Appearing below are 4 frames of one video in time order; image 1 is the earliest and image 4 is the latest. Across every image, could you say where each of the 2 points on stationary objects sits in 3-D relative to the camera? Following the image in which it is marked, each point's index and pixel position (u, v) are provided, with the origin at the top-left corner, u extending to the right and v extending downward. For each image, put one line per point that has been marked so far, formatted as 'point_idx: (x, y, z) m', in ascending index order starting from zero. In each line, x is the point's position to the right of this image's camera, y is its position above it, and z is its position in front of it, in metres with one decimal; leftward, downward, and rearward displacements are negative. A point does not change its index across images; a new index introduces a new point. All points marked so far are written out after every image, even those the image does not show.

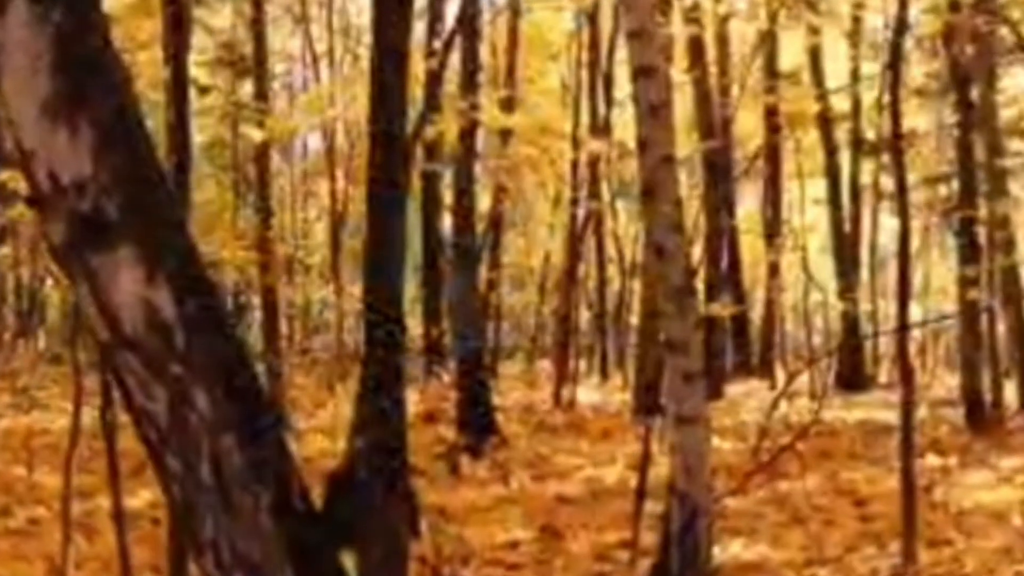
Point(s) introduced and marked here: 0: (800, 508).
0: (+2.3, -1.8, +15.3) m
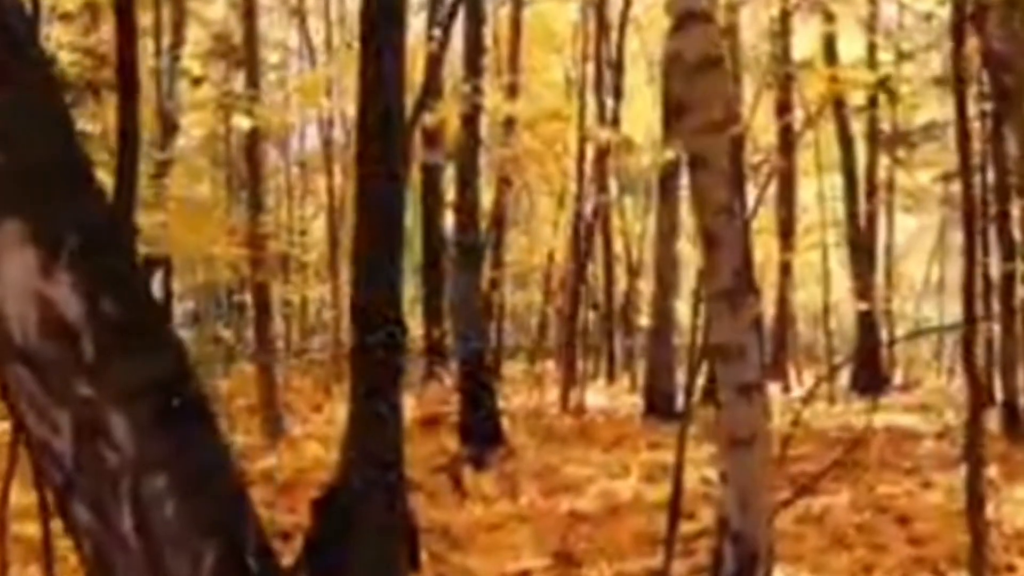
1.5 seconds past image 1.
0: (+2.4, -1.8, +14.0) m
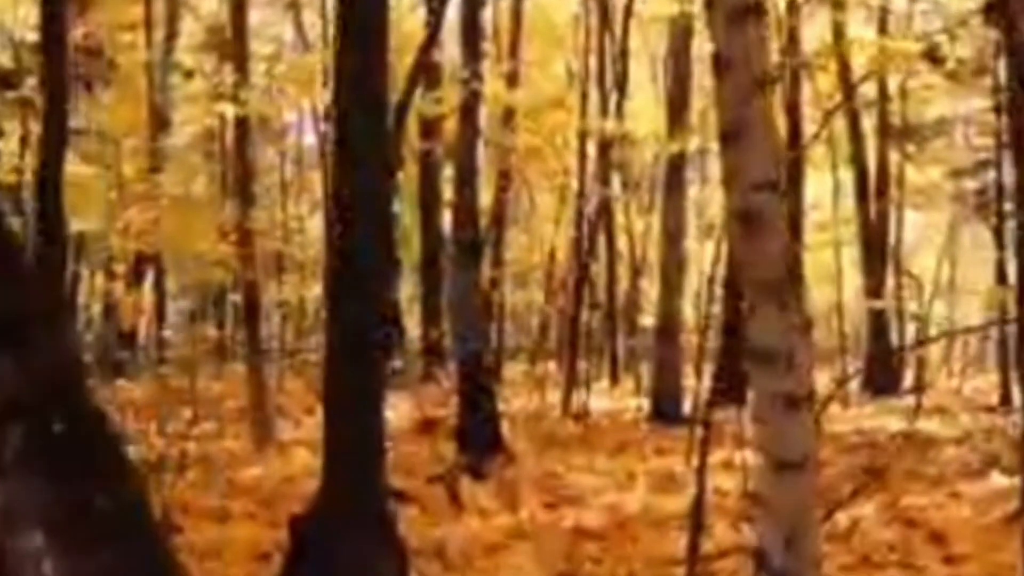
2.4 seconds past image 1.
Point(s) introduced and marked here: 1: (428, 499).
0: (+2.4, -1.7, +13.0) m
1: (-0.6, -1.6, +14.2) m
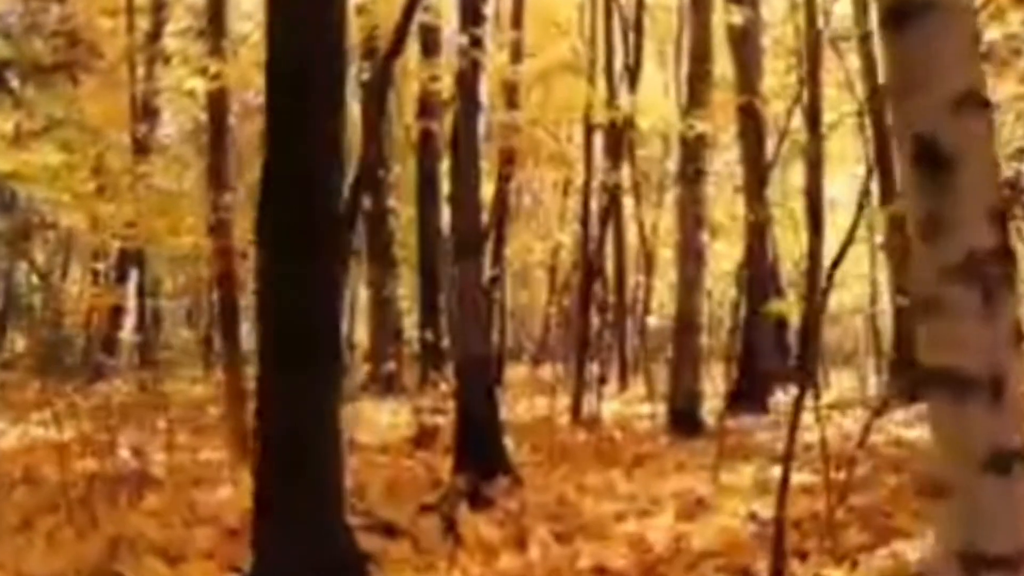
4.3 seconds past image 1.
0: (+2.4, -1.7, +10.9) m
1: (-0.6, -1.5, +12.1) m
